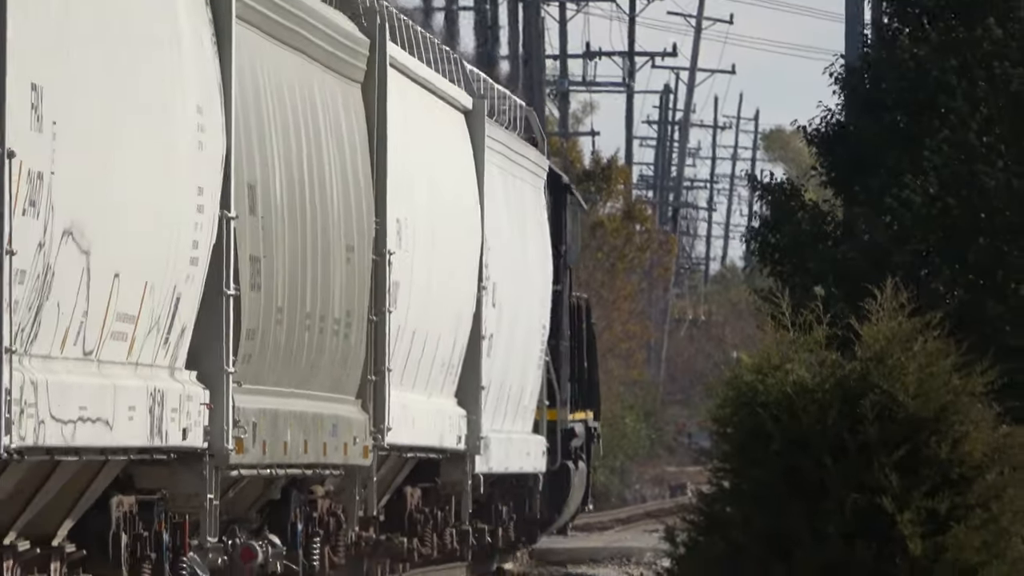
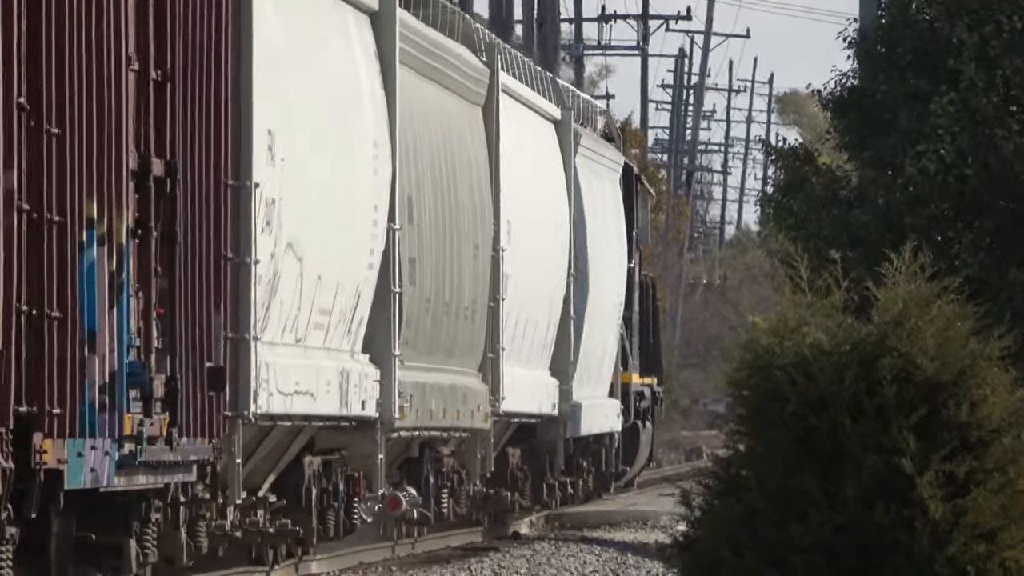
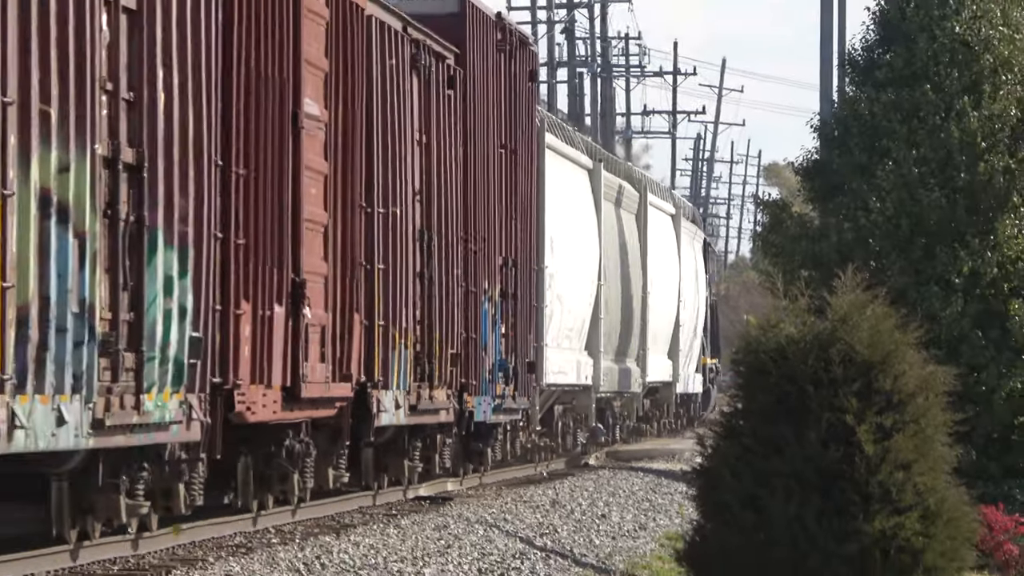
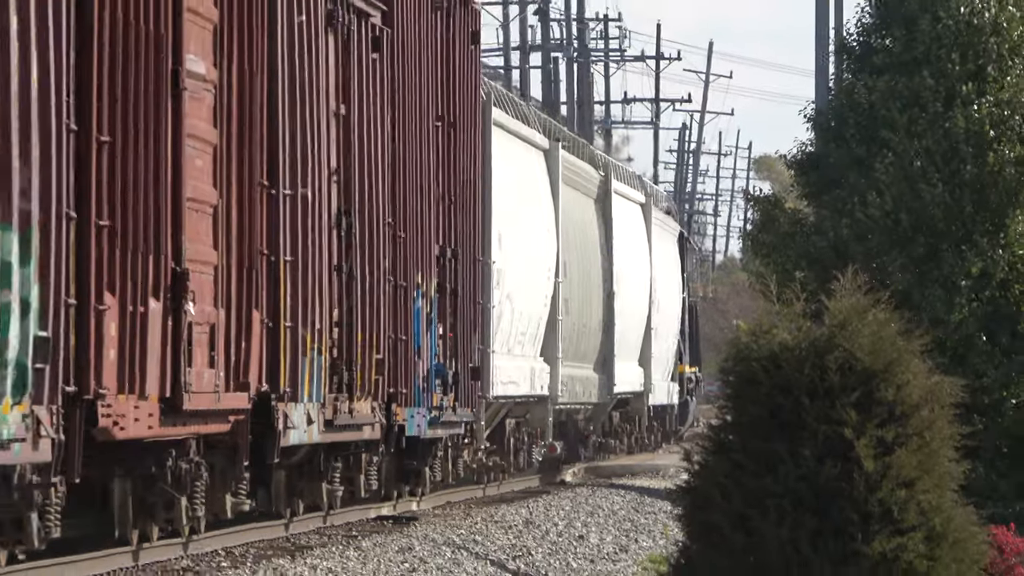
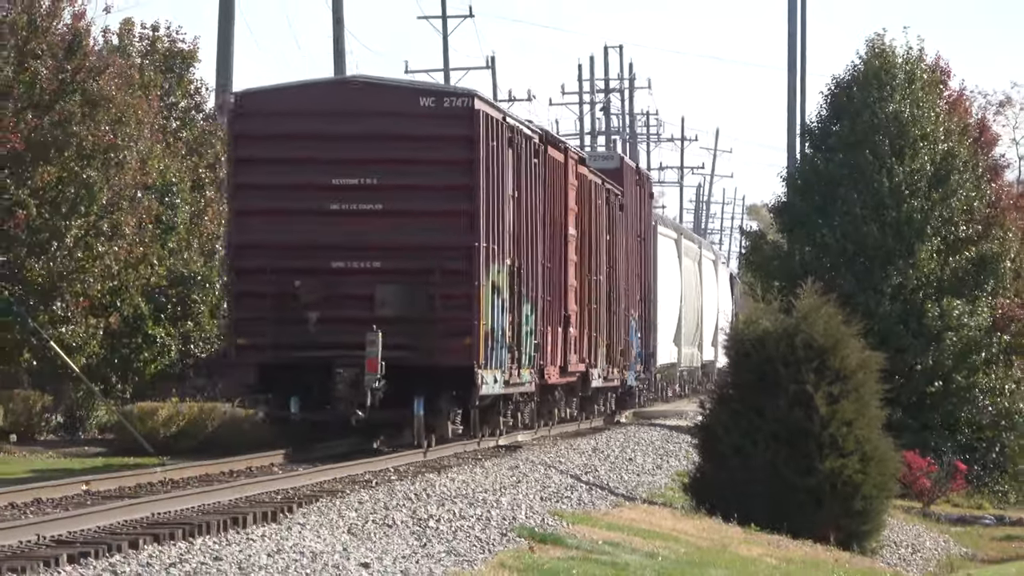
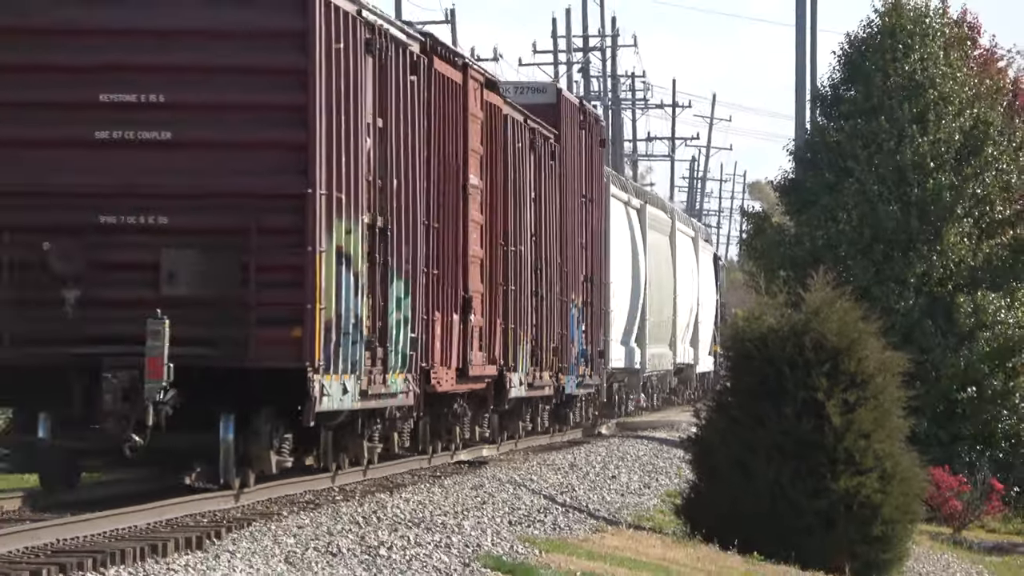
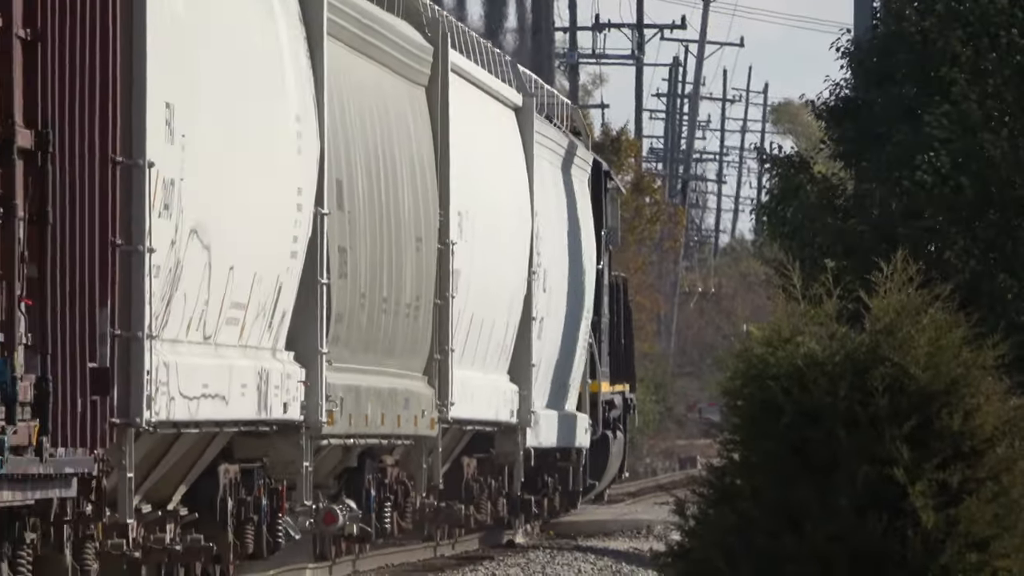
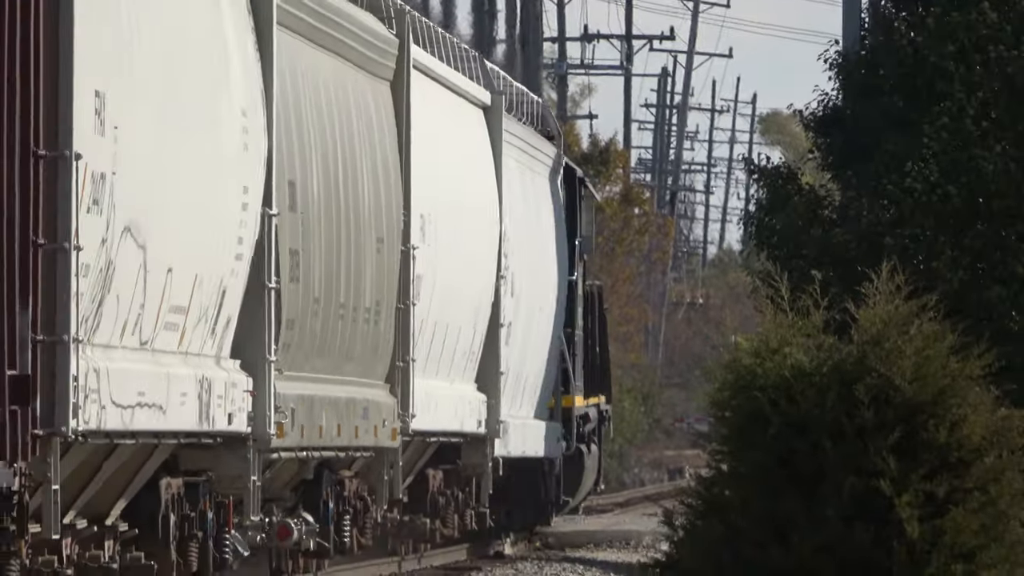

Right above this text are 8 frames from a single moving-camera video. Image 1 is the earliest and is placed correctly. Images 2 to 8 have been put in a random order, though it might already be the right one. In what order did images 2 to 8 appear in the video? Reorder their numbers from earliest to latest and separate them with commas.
8, 7, 2, 4, 3, 6, 5
